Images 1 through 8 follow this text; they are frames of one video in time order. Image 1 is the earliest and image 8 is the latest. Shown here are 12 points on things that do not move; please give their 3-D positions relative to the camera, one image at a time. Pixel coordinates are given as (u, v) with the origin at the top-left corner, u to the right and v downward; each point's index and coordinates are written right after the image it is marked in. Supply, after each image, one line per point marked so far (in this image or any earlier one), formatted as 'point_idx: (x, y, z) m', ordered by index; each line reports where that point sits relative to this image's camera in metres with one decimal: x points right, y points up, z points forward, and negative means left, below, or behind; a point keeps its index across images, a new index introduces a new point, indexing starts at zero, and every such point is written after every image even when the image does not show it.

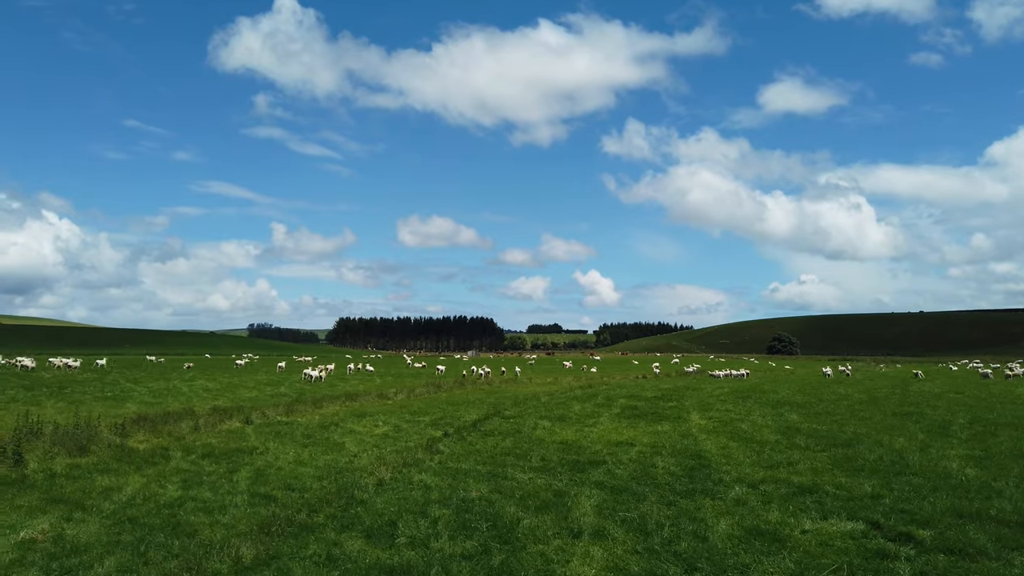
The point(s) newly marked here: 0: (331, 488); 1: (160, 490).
0: (-5.2, -5.8, +18.0) m
1: (-10.5, -6.1, +18.7) m
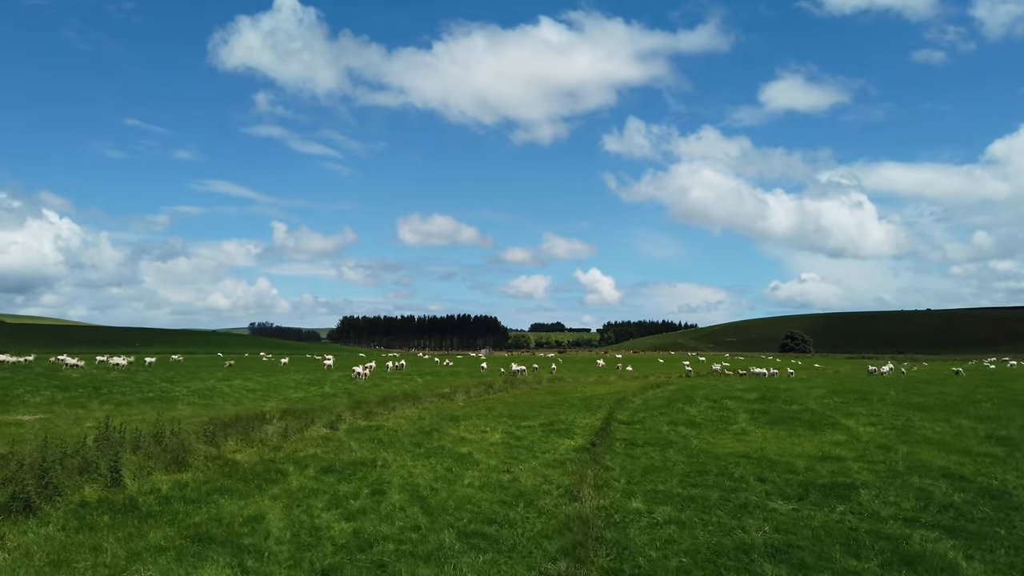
0: (+0.8, -5.3, +14.2) m
1: (-4.6, -5.6, +14.9) m
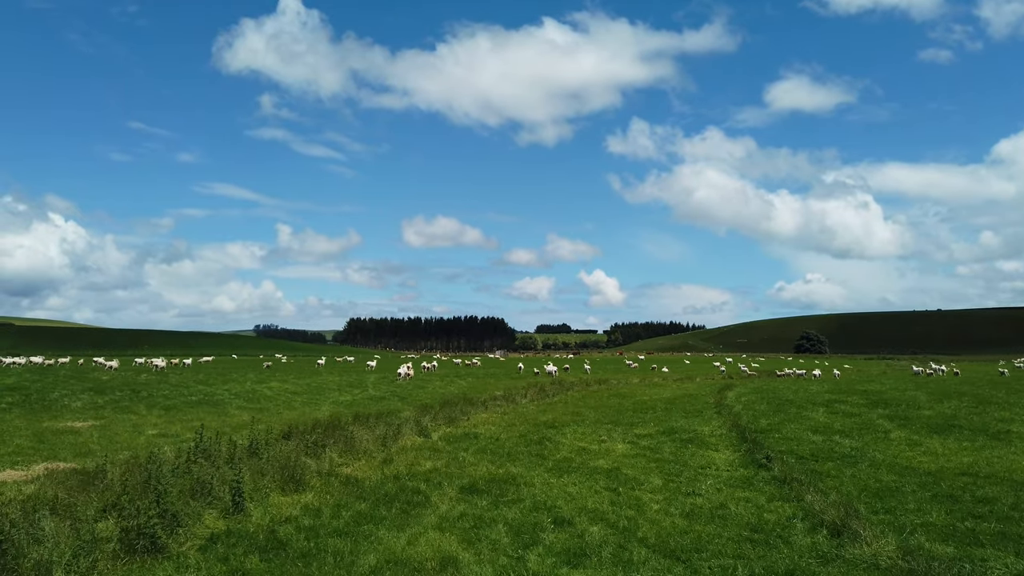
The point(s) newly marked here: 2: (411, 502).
0: (+5.8, -4.8, +10.8) m
1: (+0.4, -5.2, +11.6) m
2: (-2.7, -5.7, +16.7) m
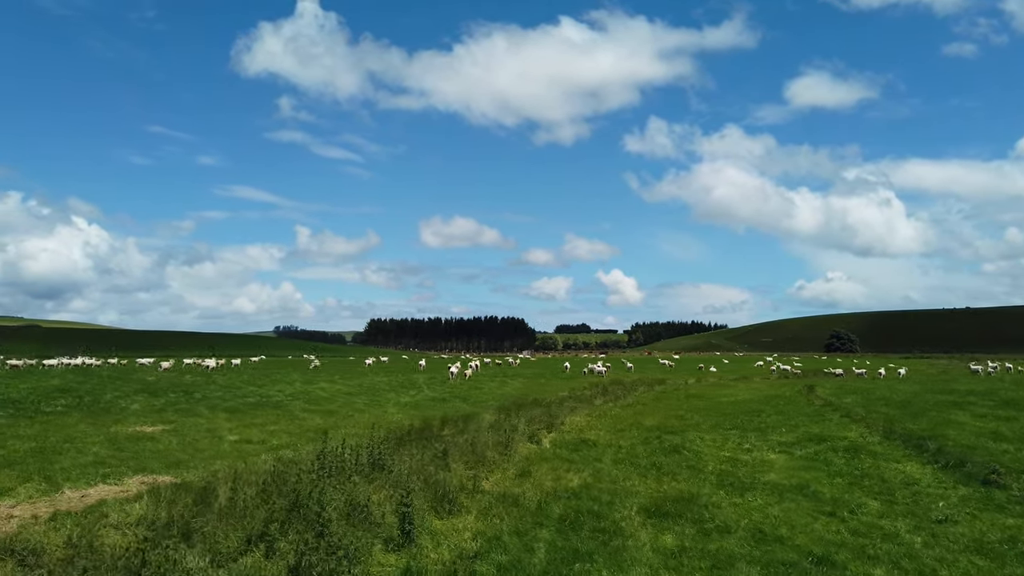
0: (+10.3, -4.4, +7.6) m
1: (+4.9, -4.7, +8.5) m
2: (+1.9, -5.3, +13.8) m
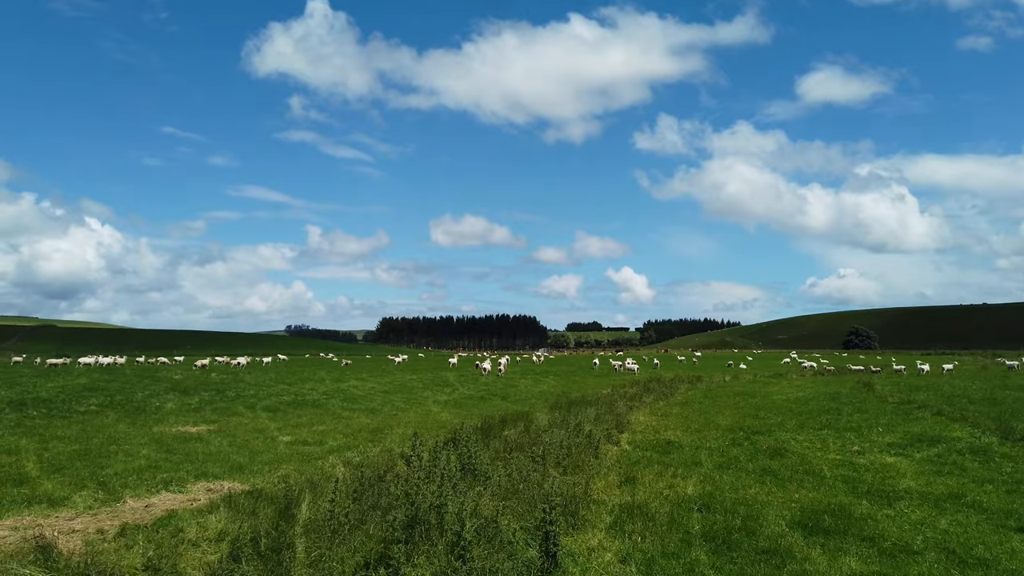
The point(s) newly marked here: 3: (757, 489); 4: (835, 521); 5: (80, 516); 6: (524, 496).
0: (+12.9, -3.9, +5.5) m
1: (+7.6, -4.3, +6.4) m
2: (+4.7, -4.9, +11.7) m
3: (+6.4, -5.3, +16.5) m
4: (+6.8, -5.0, +13.3) m
5: (-9.5, -5.0, +13.7) m
6: (+0.2, -4.6, +13.4) m
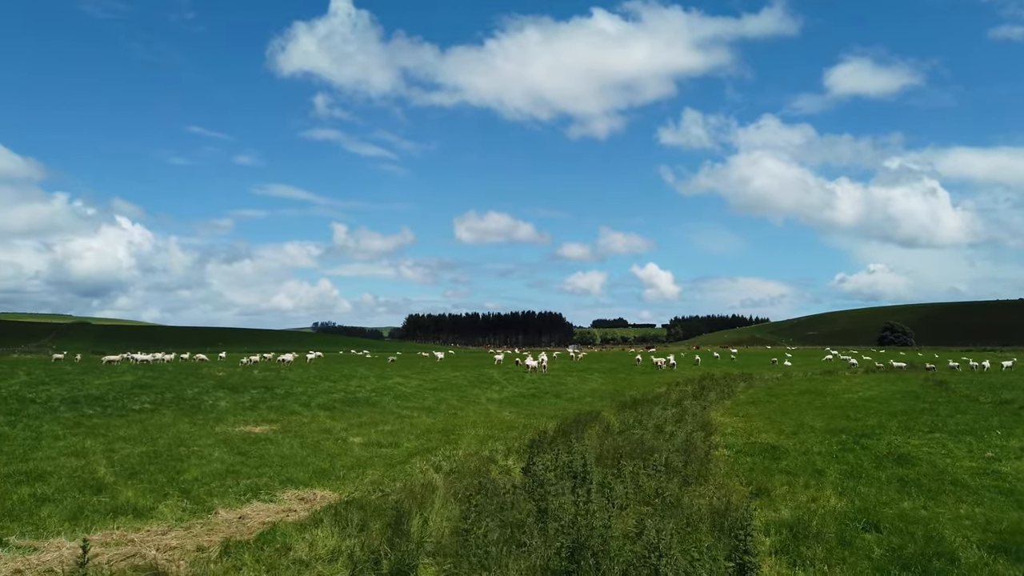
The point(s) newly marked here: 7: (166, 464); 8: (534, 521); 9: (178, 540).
0: (+15.3, -3.7, +3.3) m
1: (+10.1, -4.1, +4.5) m
2: (+7.4, -4.6, +9.9) m
3: (+9.2, -5.0, +14.6) m
4: (+9.5, -4.7, +11.4) m
5: (-6.7, -4.8, +12.4) m
6: (+2.9, -4.3, +11.7) m
7: (-10.5, -5.3, +18.9) m
8: (+0.4, -4.5, +12.0) m
9: (-6.3, -4.8, +11.7) m
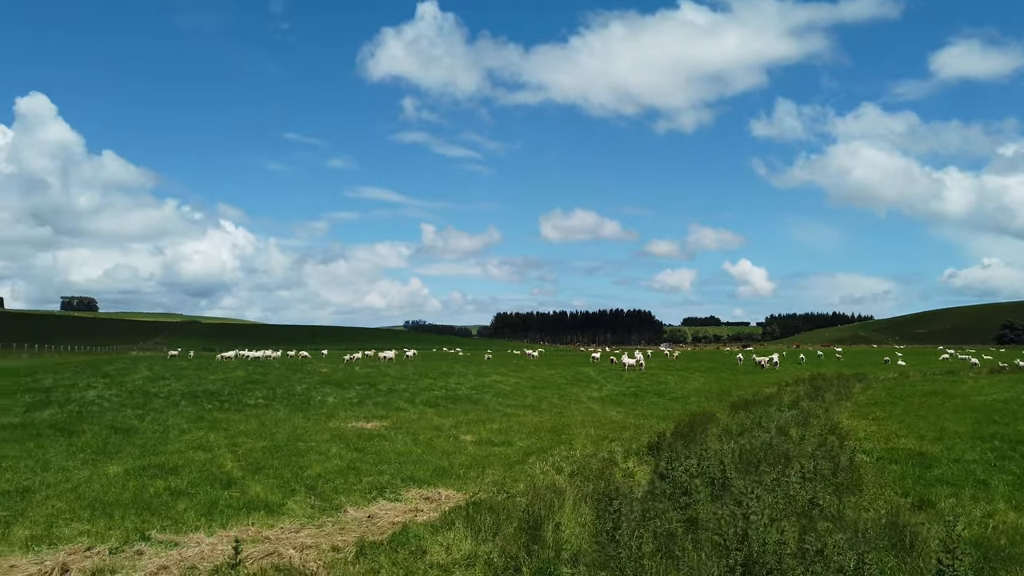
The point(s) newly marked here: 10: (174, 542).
0: (+16.6, -3.4, +0.2) m
1: (+11.5, -3.8, +2.1) m
2: (+9.6, -4.4, +7.8) m
3: (+12.1, -4.7, +12.2) m
4: (+11.9, -4.4, +9.0) m
5: (-4.0, -4.7, +12.2) m
6: (+5.5, -4.1, +10.2) m
7: (-6.8, -5.2, +19.1) m
8: (+3.0, -4.2, +10.8) m
9: (-3.7, -4.6, +11.5) m
10: (-6.0, -4.5, +11.1) m
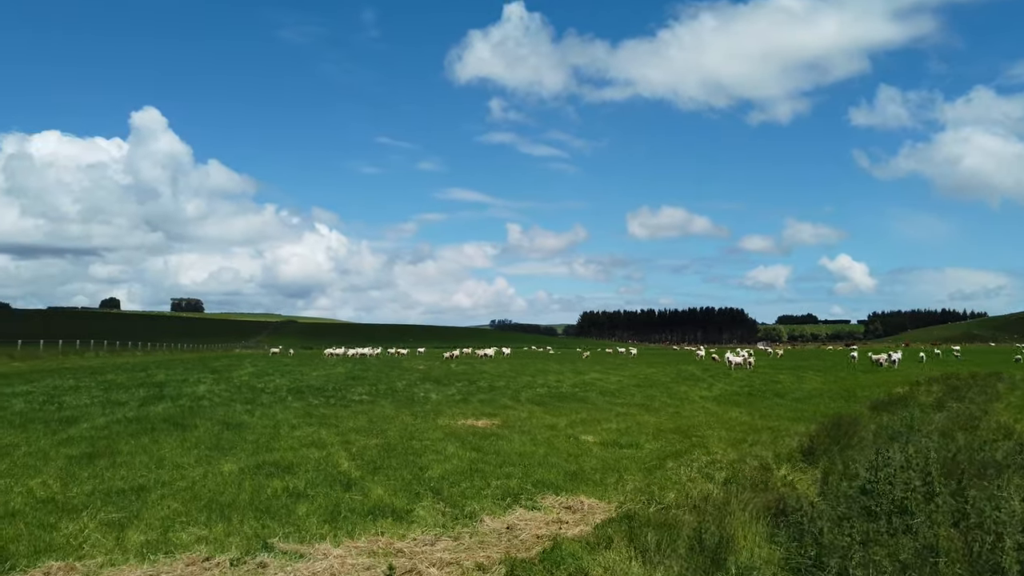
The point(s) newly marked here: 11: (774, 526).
0: (+17.6, -2.8, -3.9) m
1: (+12.8, -3.3, -1.4) m
2: (+11.7, -3.8, +4.5) m
3: (+14.7, -4.1, +8.5) m
4: (+14.2, -3.9, +5.4) m
5: (-1.2, -4.3, +10.7) m
6: (+7.9, -3.6, +7.5) m
7: (-3.1, -4.8, +18.0) m
8: (+5.6, -3.8, +8.4) m
9: (-1.0, -4.2, +10.0) m
10: (-3.4, -4.2, +9.9) m
11: (+4.7, -4.2, +11.5) m
